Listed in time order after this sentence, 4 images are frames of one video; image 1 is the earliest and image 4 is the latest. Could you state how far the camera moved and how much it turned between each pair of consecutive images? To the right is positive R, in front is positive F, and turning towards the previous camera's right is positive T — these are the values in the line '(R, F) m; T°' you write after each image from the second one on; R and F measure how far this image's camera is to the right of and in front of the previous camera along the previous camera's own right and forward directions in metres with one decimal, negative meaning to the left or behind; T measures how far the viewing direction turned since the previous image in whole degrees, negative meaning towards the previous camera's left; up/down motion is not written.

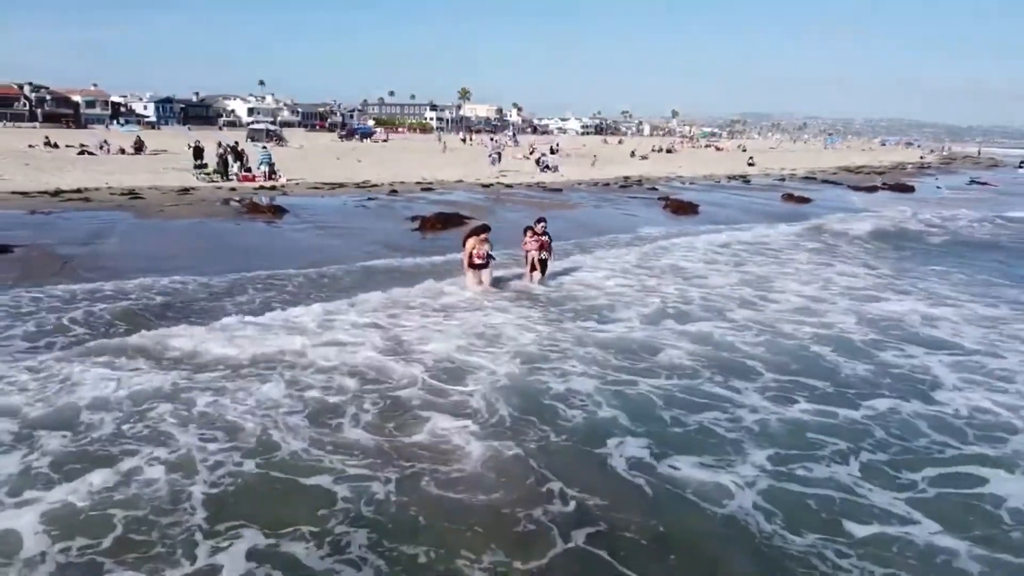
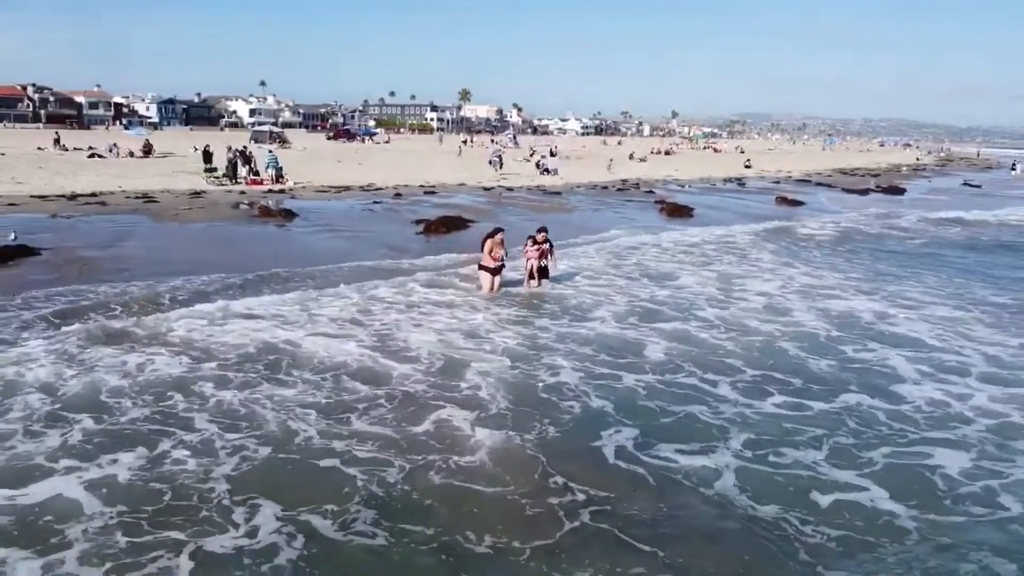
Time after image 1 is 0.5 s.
(0.0, -0.6) m; 0°
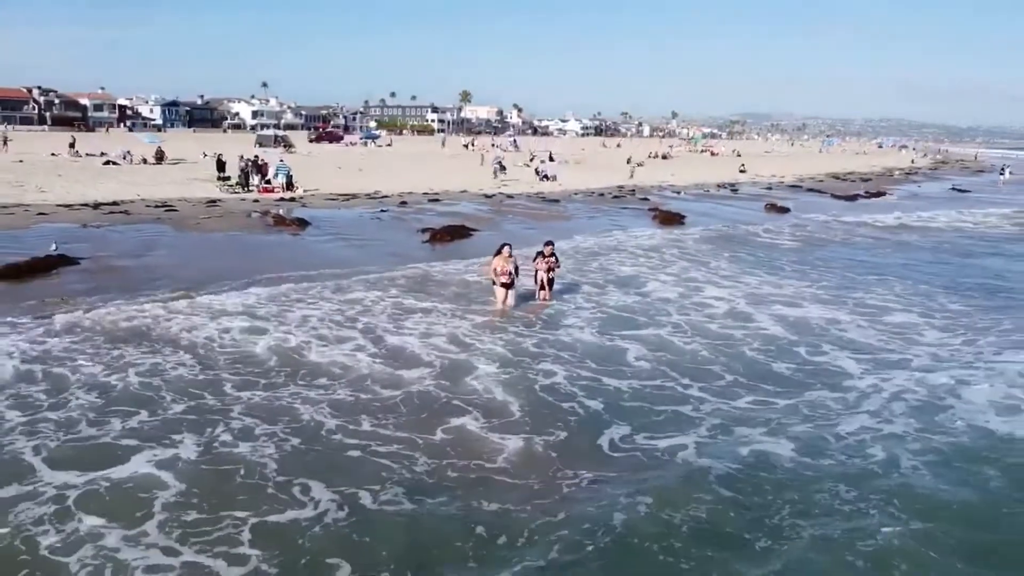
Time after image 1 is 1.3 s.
(0.0, -1.0) m; 0°
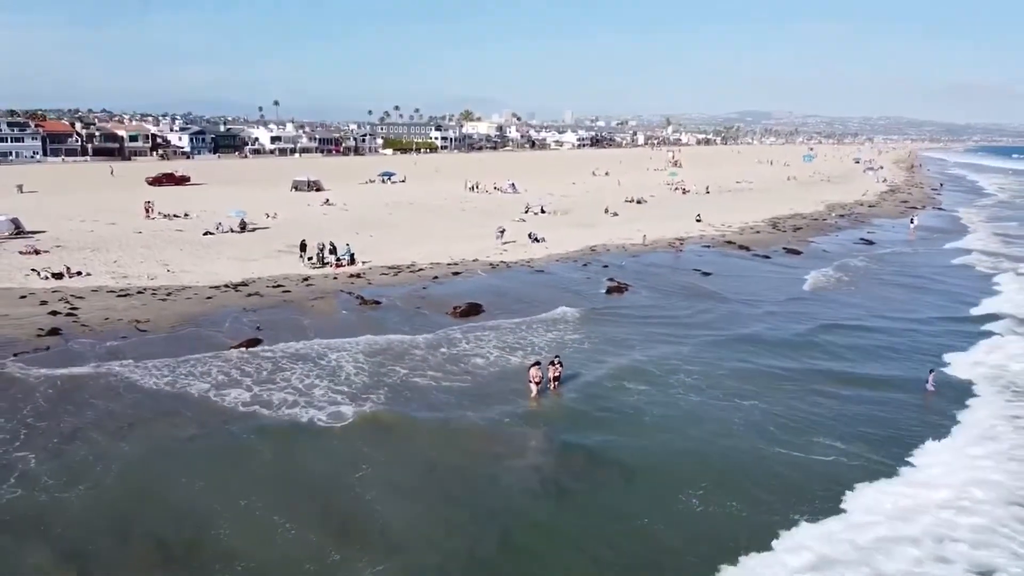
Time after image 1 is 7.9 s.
(+0.1, -9.9) m; 0°
